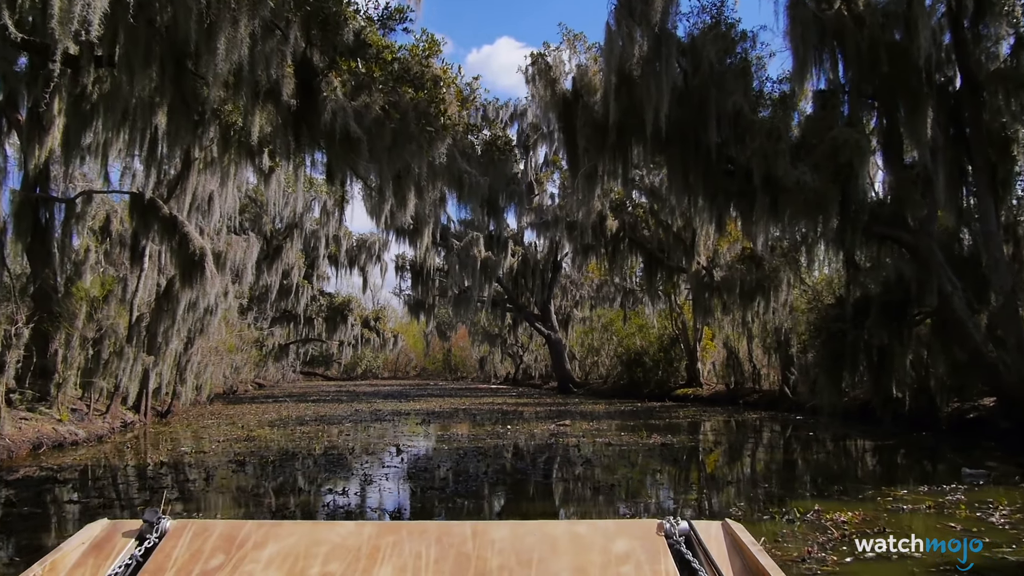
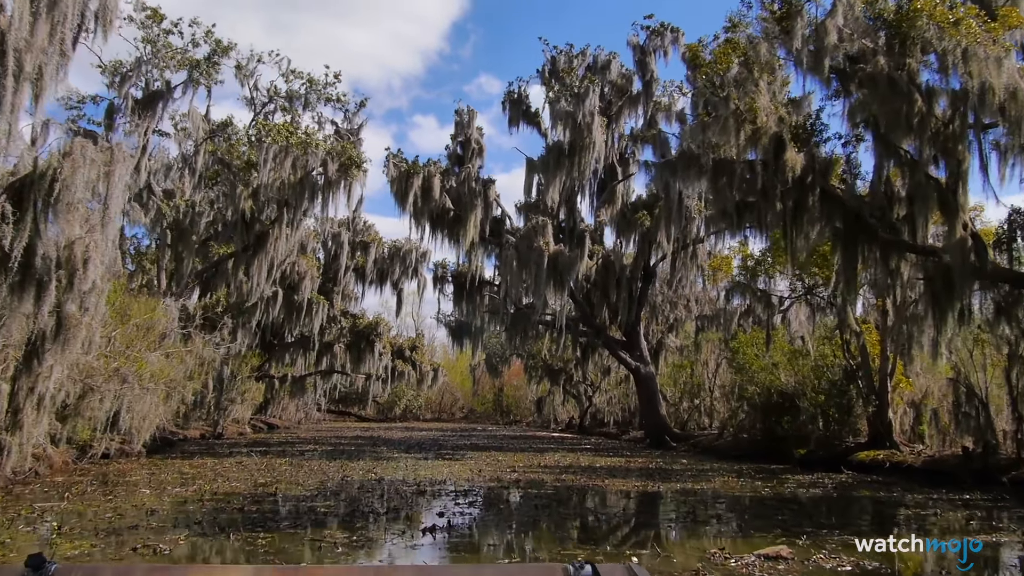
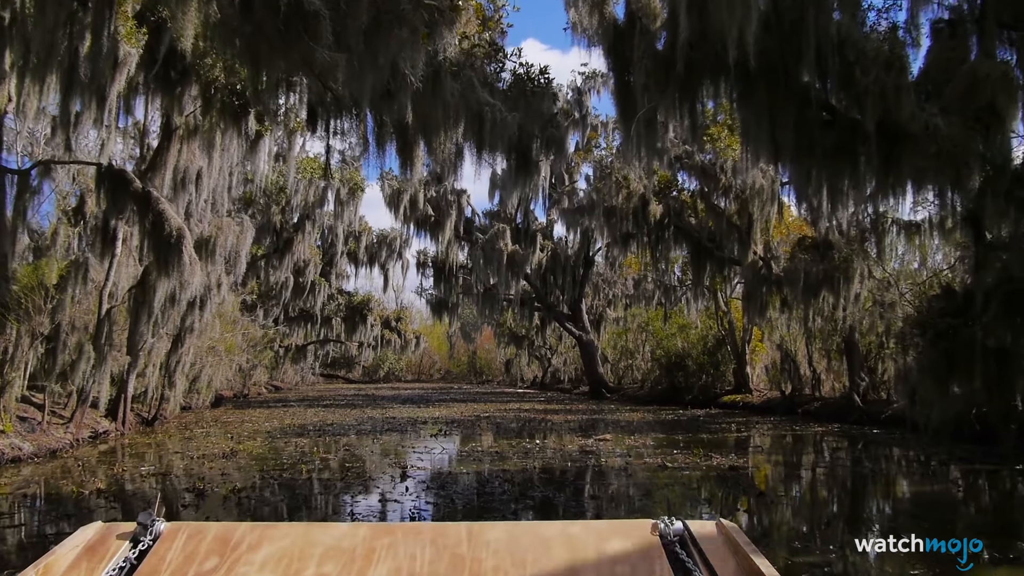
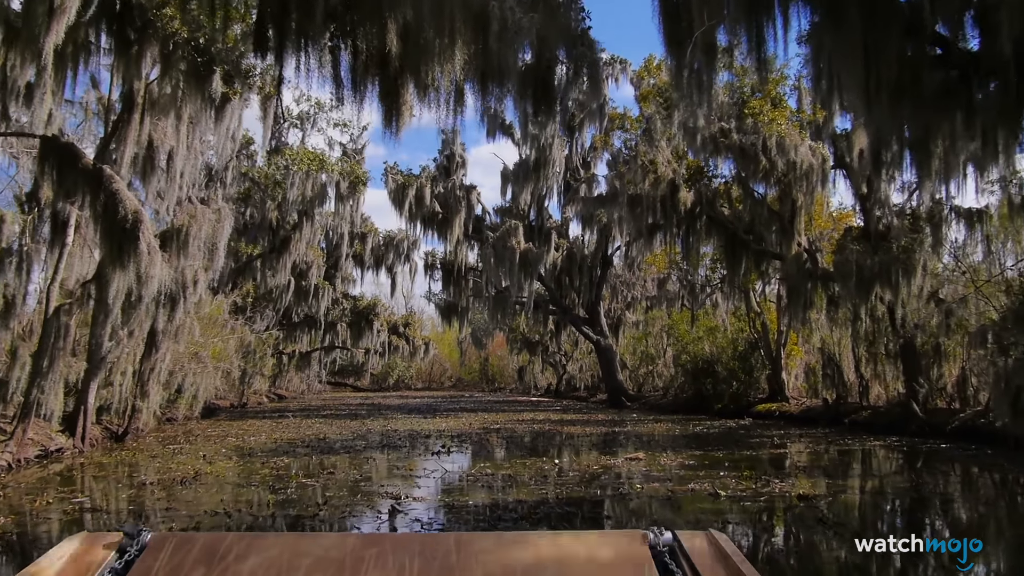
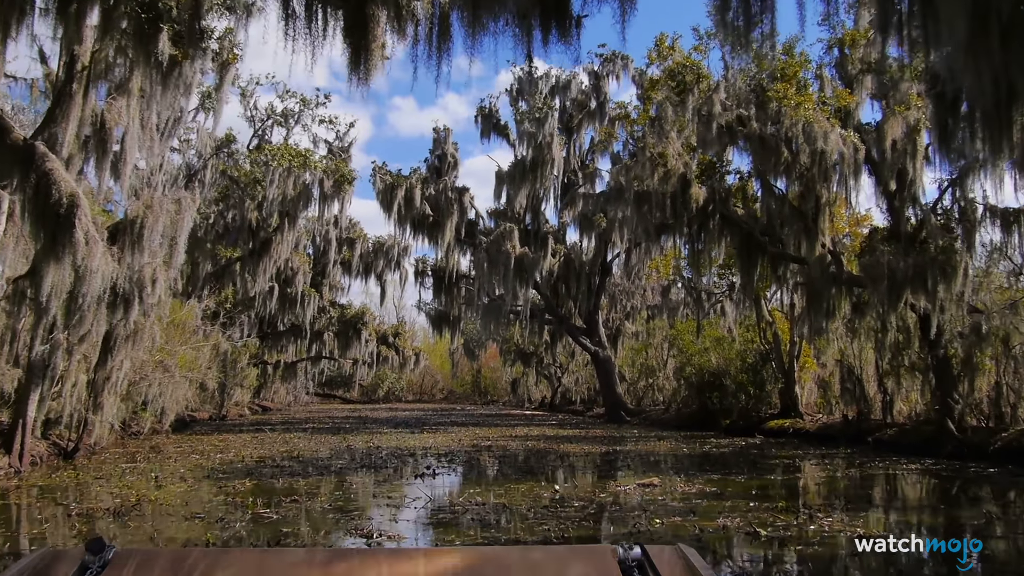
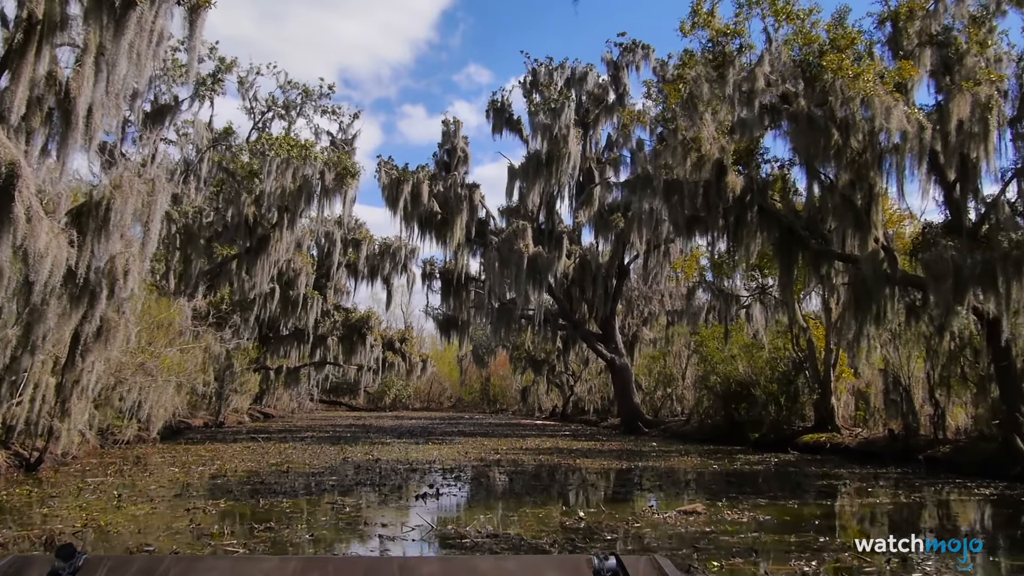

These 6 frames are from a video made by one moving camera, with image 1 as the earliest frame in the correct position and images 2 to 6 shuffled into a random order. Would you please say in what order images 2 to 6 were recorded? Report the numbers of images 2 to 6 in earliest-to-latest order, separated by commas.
3, 4, 5, 6, 2
